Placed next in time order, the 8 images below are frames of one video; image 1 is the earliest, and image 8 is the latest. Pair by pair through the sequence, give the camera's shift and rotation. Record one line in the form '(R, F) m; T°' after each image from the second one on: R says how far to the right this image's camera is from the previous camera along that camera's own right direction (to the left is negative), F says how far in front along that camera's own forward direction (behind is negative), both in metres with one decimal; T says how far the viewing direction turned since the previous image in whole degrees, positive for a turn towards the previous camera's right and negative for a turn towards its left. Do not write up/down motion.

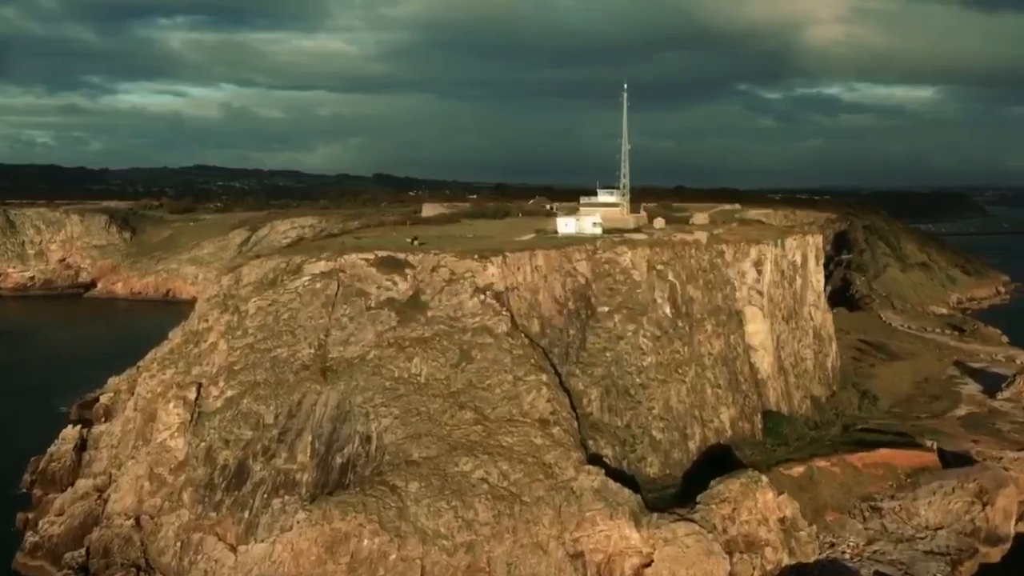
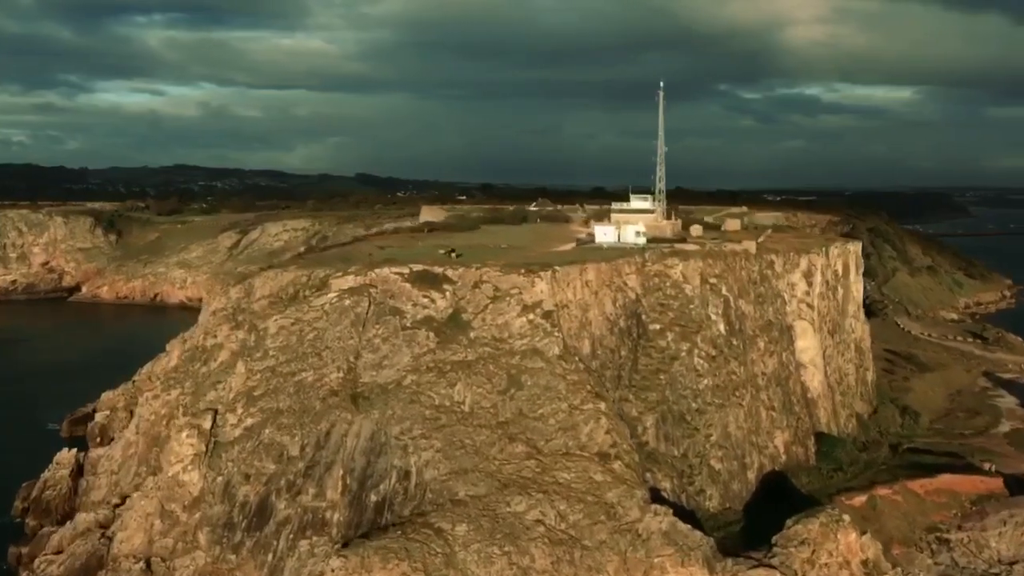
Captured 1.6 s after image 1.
(-1.8, +2.5) m; +1°
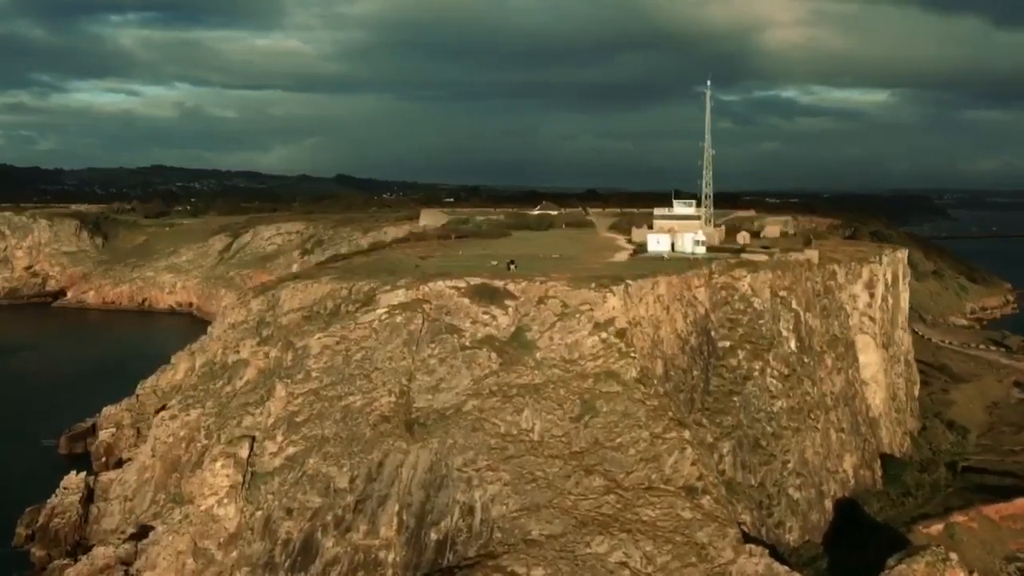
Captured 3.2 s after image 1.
(-2.1, +2.1) m; +1°
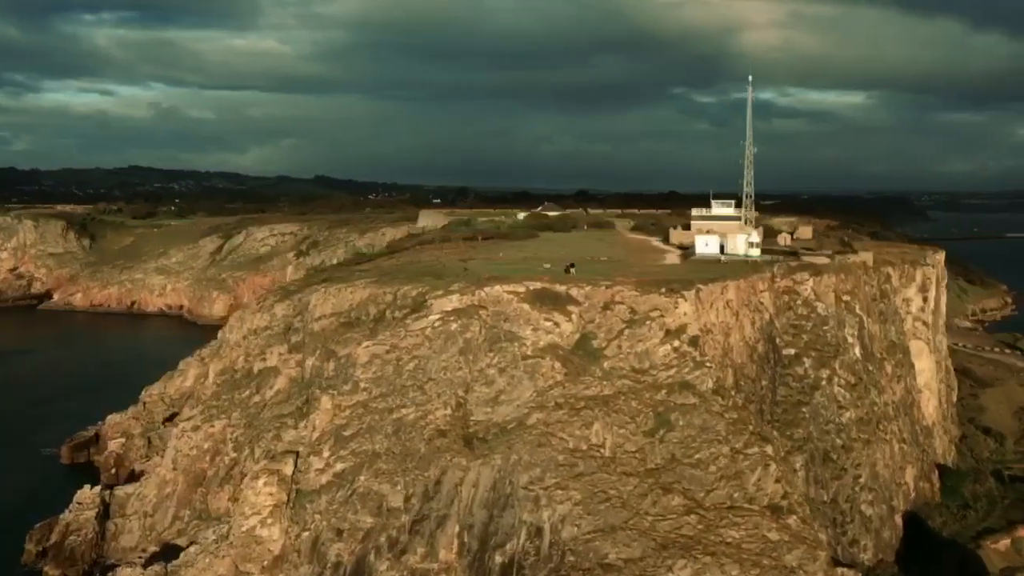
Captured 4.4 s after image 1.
(-1.9, +1.4) m; +1°
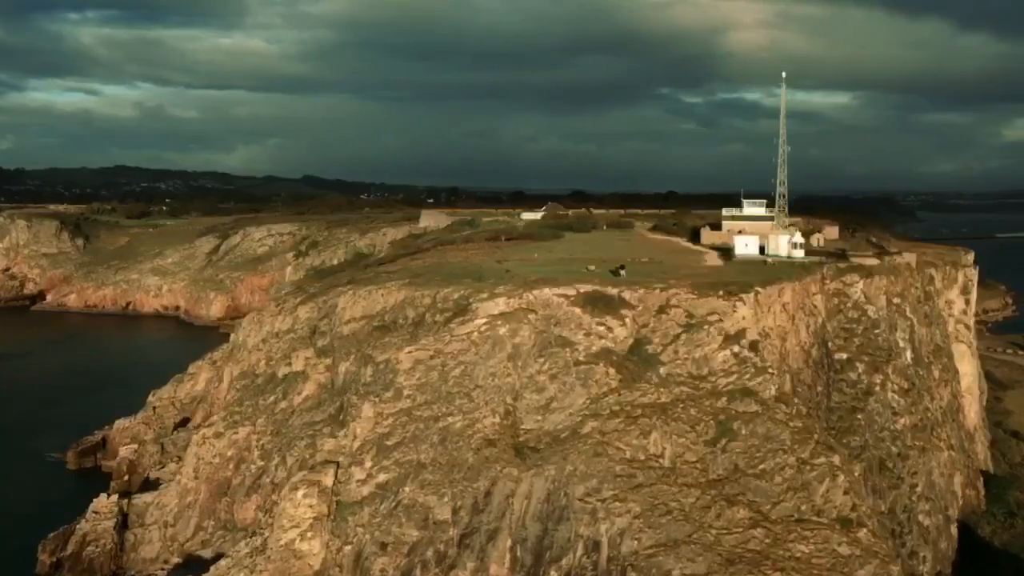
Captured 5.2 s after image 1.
(-1.4, +0.9) m; +1°
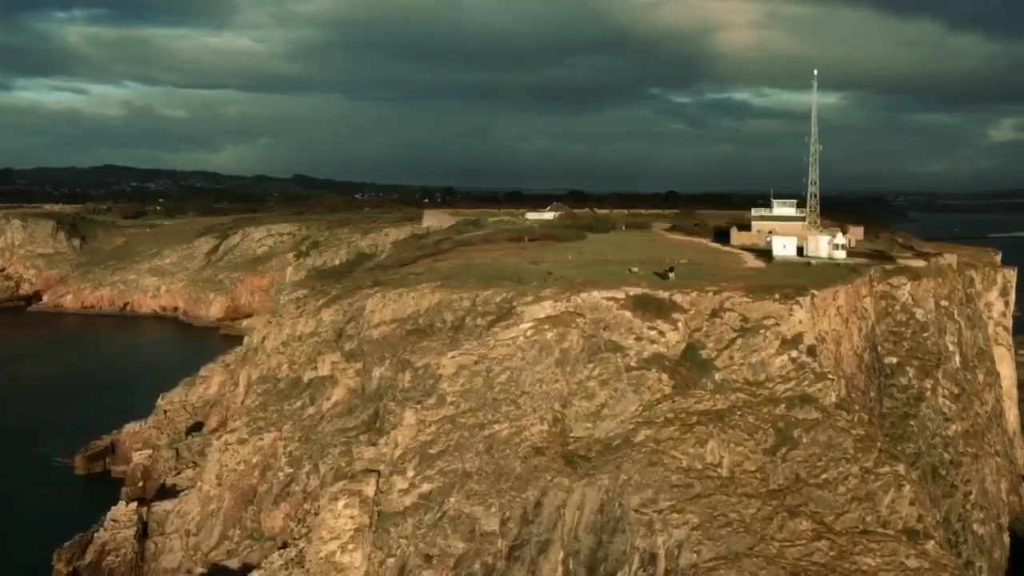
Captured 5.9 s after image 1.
(-1.2, +0.7) m; +1°
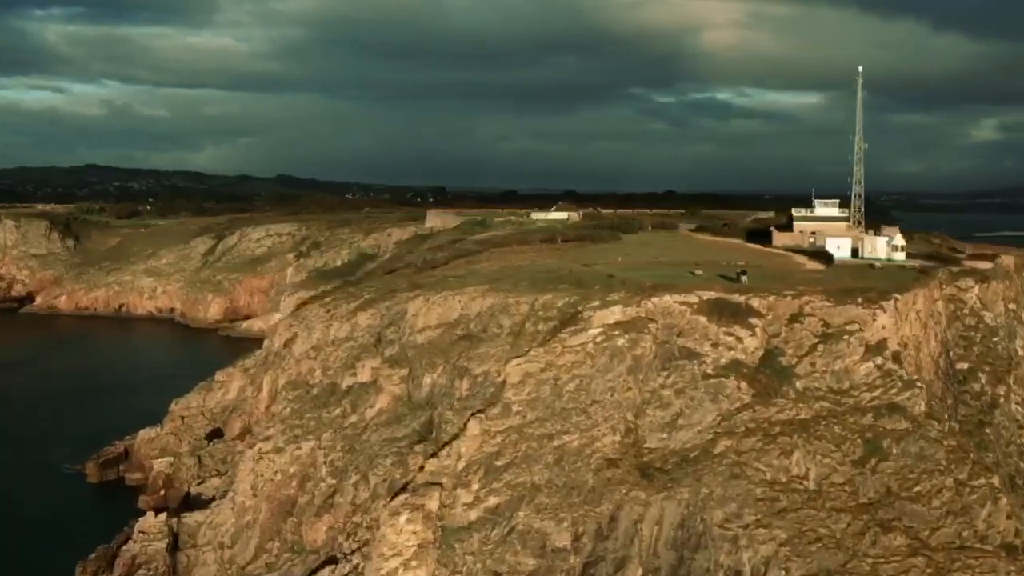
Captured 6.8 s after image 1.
(-1.7, +0.9) m; +1°
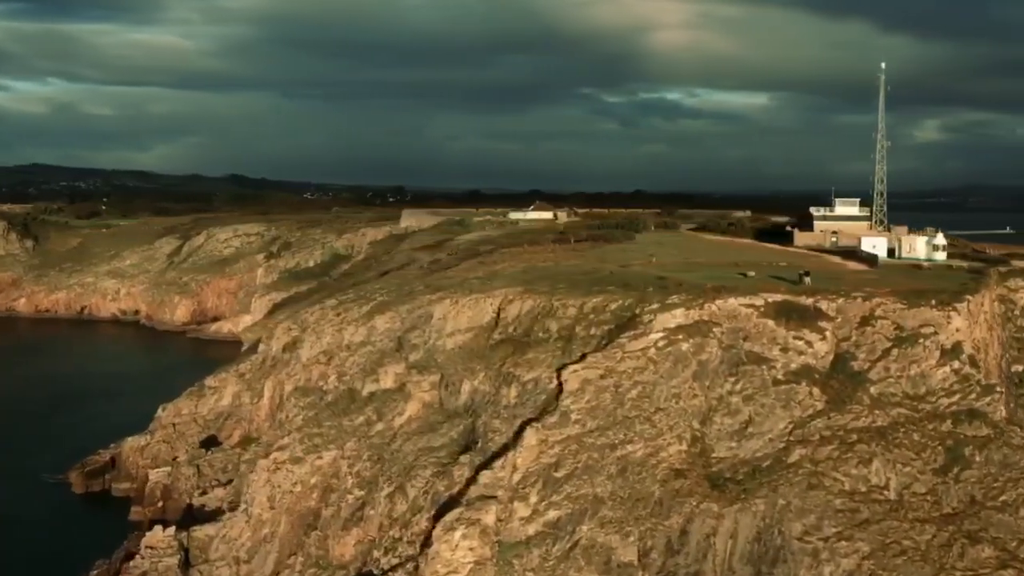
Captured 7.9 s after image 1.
(-2.0, +1.1) m; +3°
